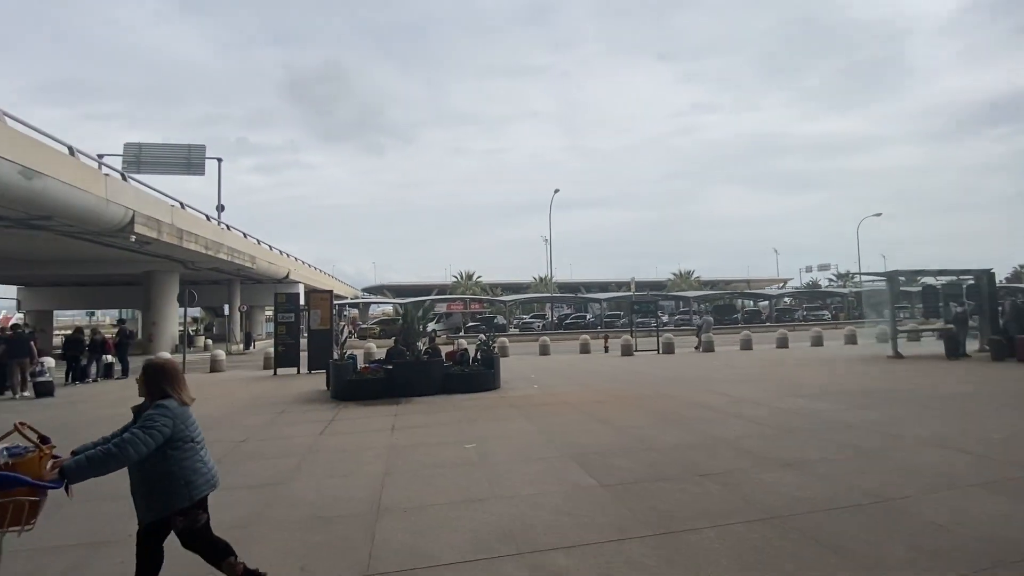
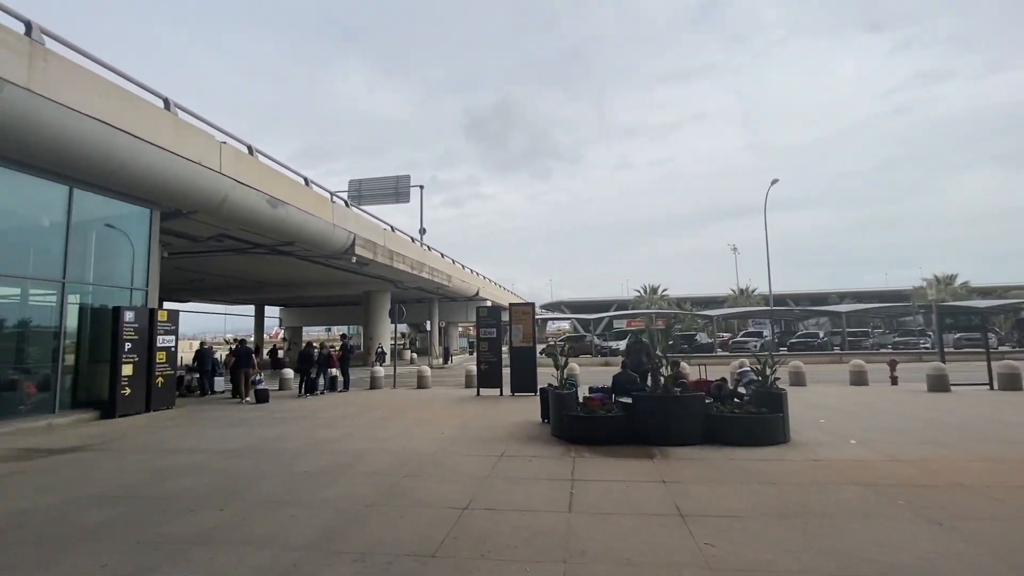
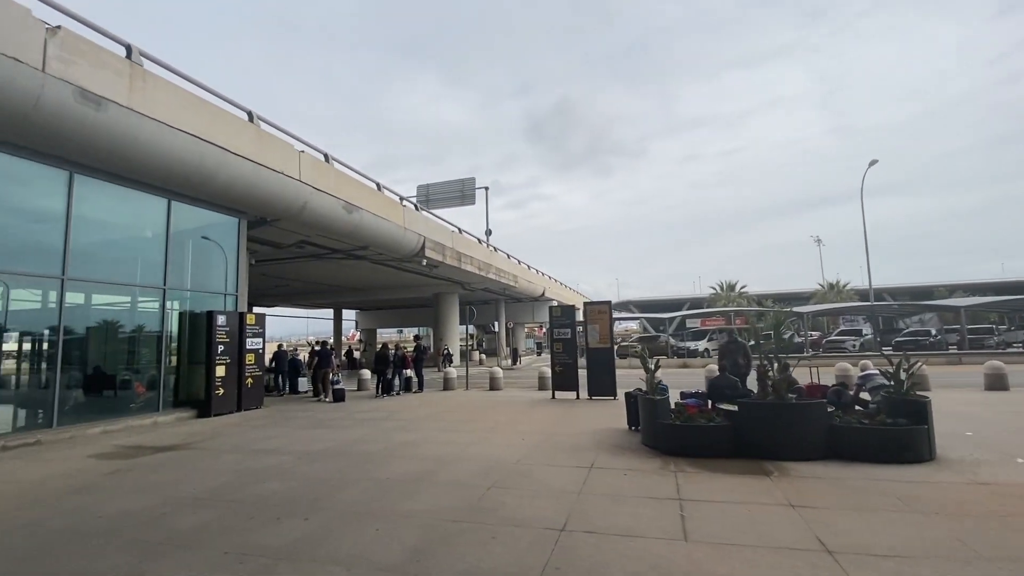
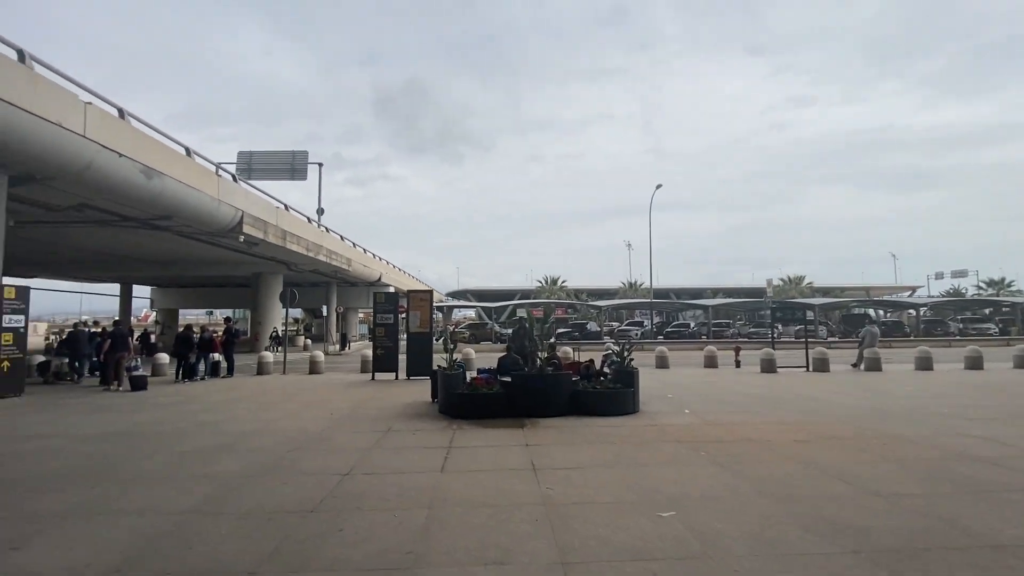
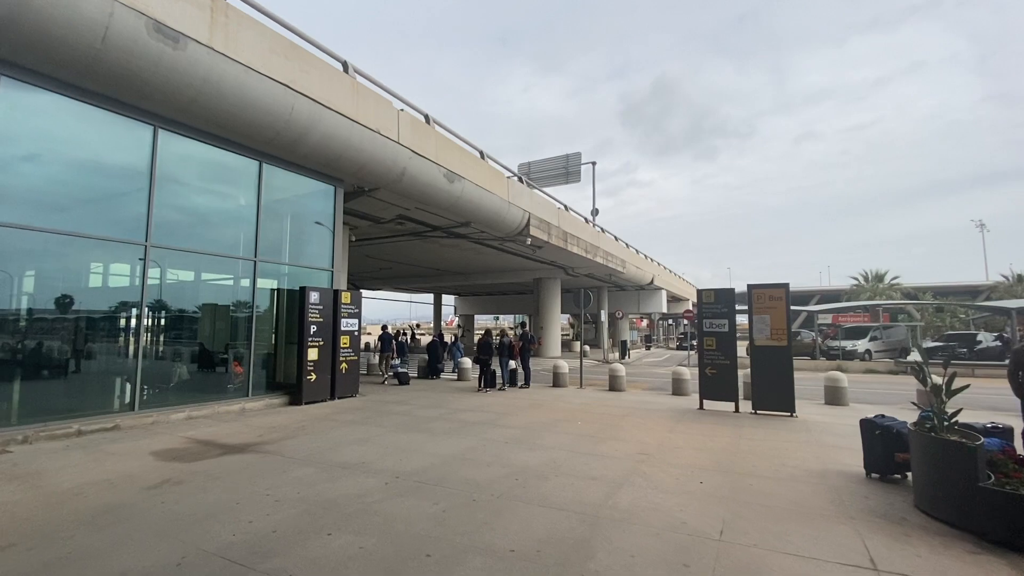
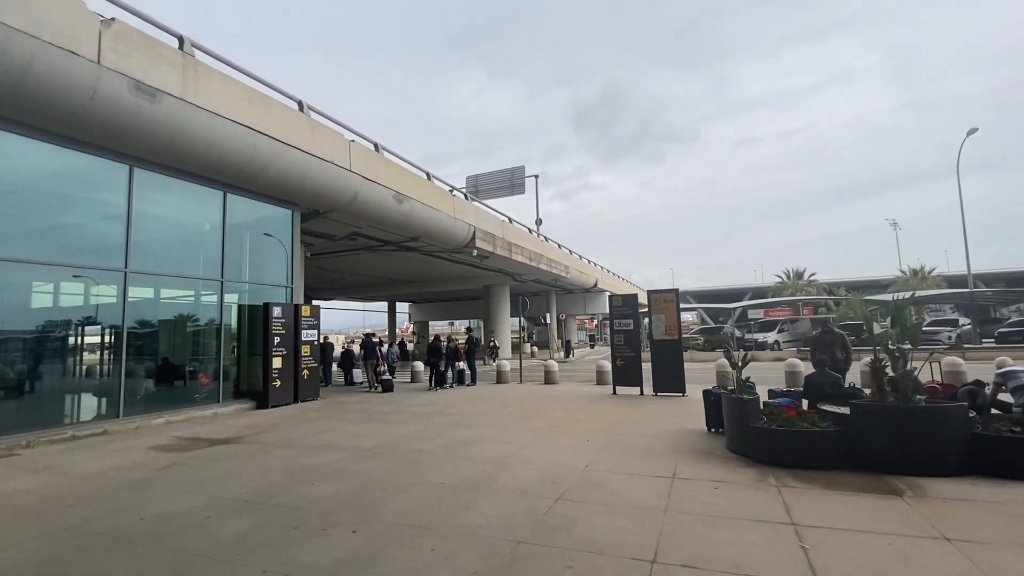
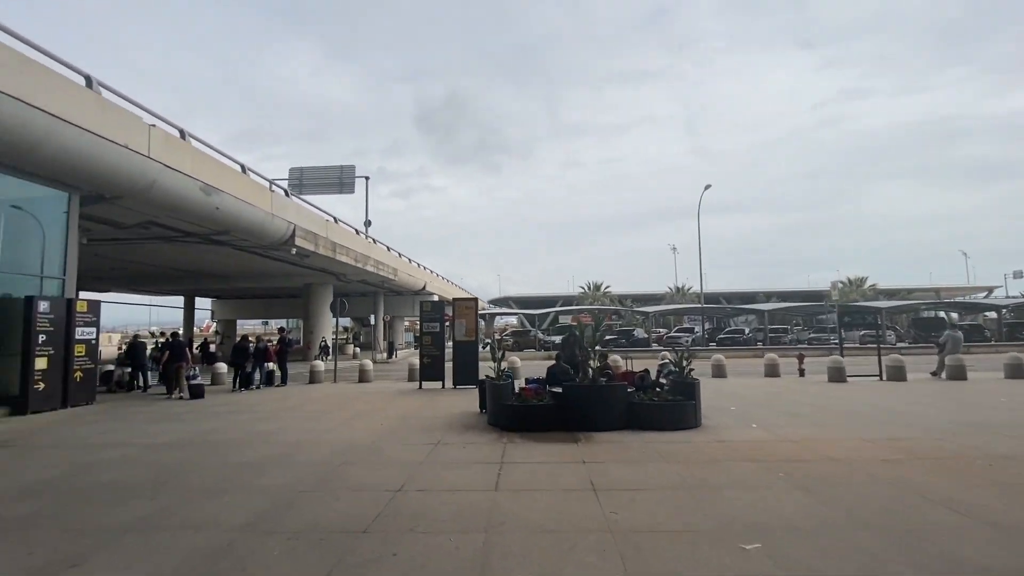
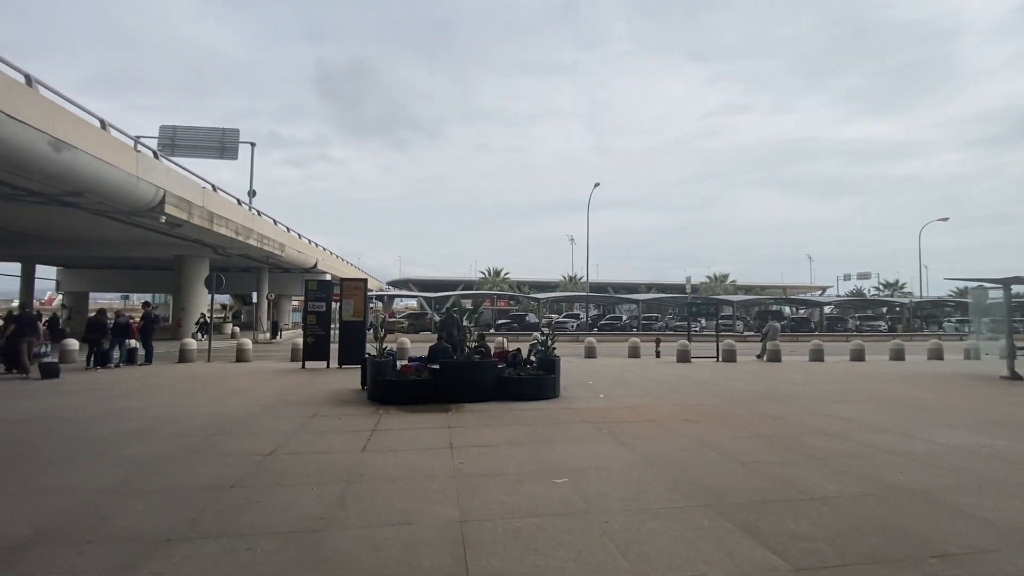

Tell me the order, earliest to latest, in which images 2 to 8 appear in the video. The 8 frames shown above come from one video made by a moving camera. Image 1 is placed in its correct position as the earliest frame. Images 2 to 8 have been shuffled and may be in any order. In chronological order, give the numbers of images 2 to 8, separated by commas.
8, 4, 7, 2, 3, 6, 5
